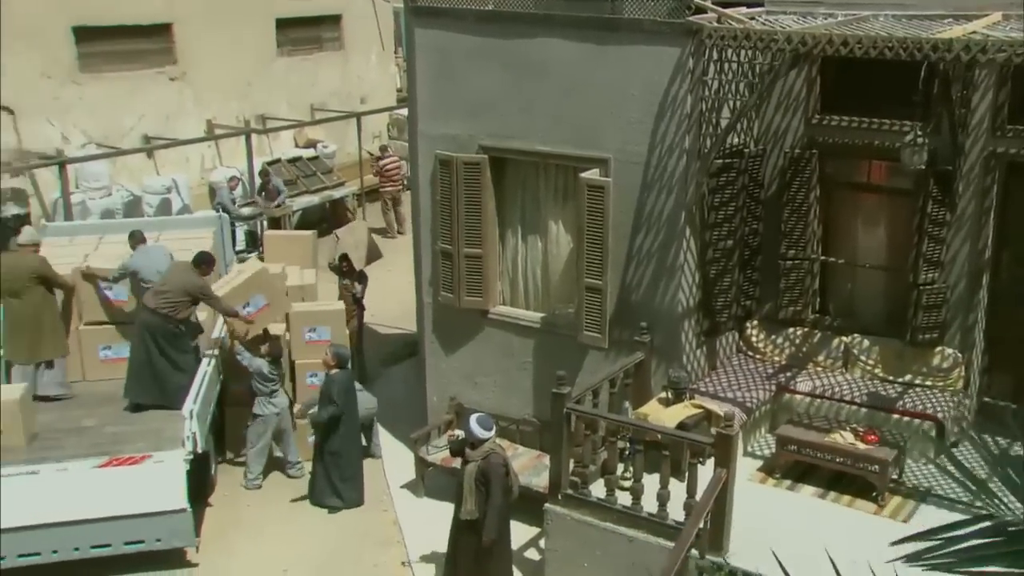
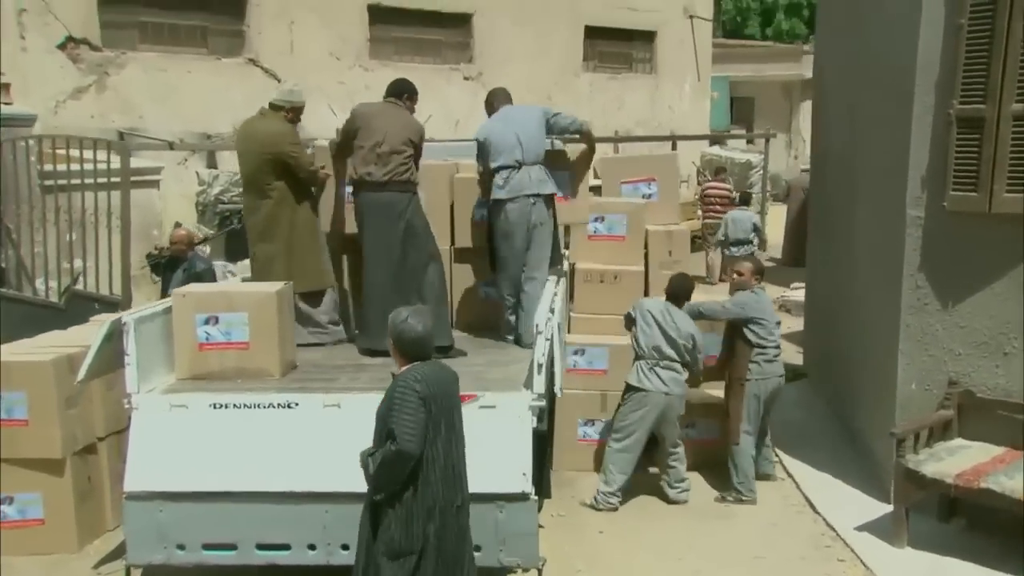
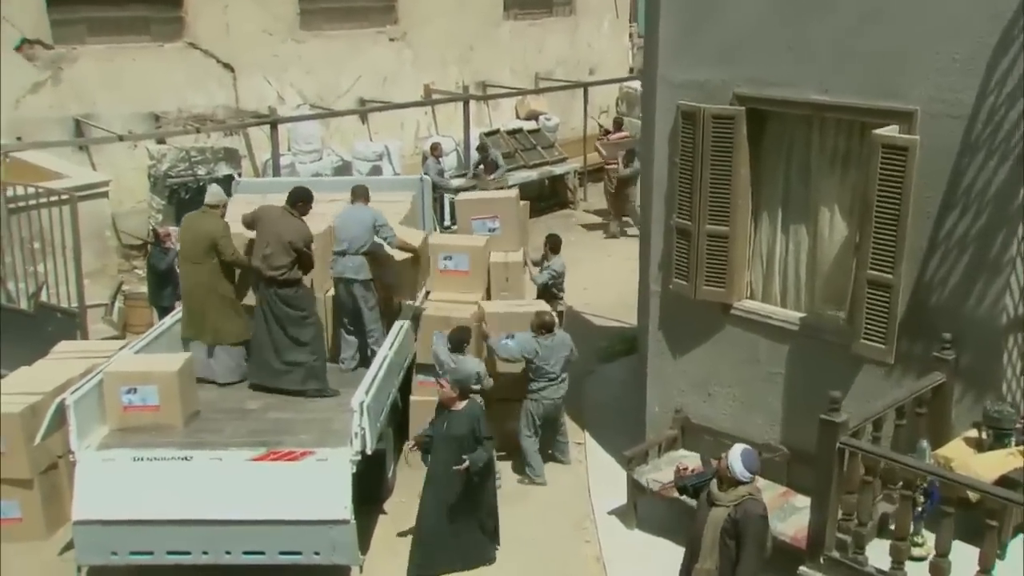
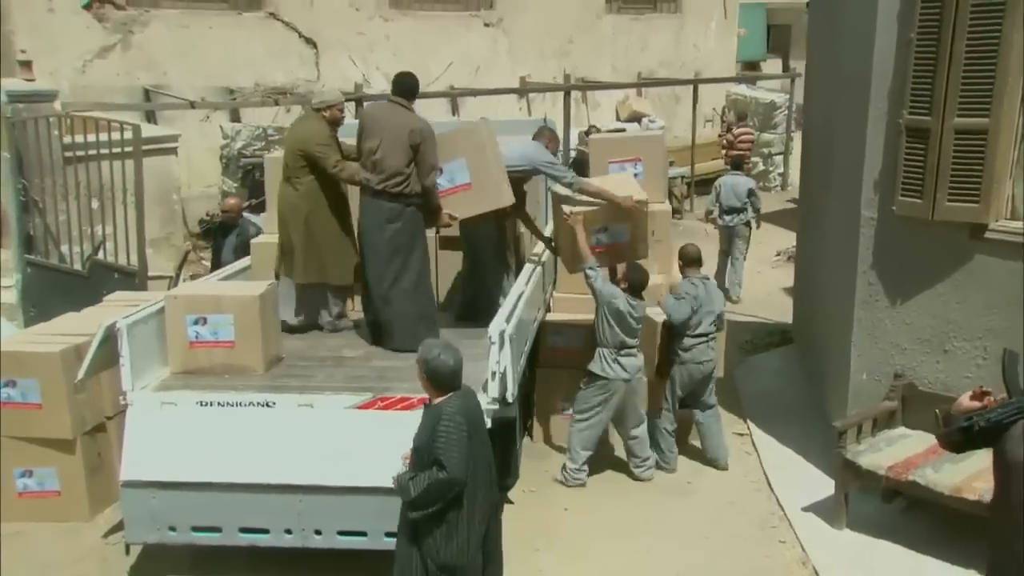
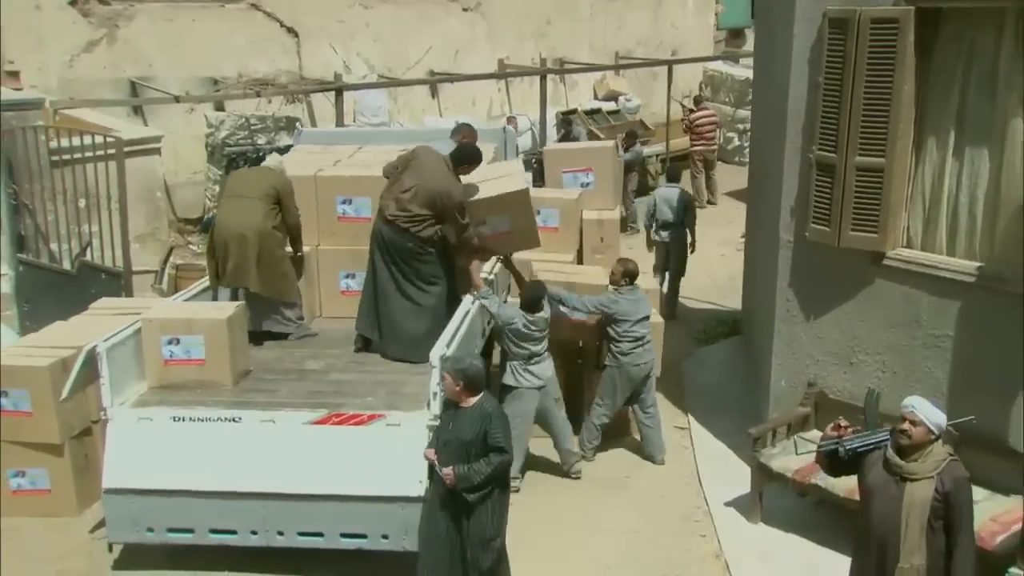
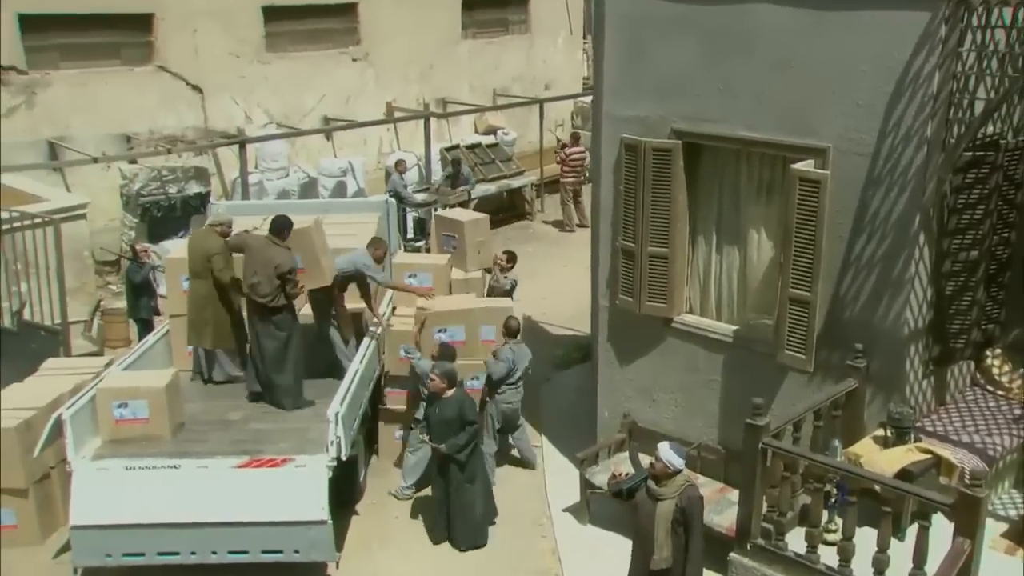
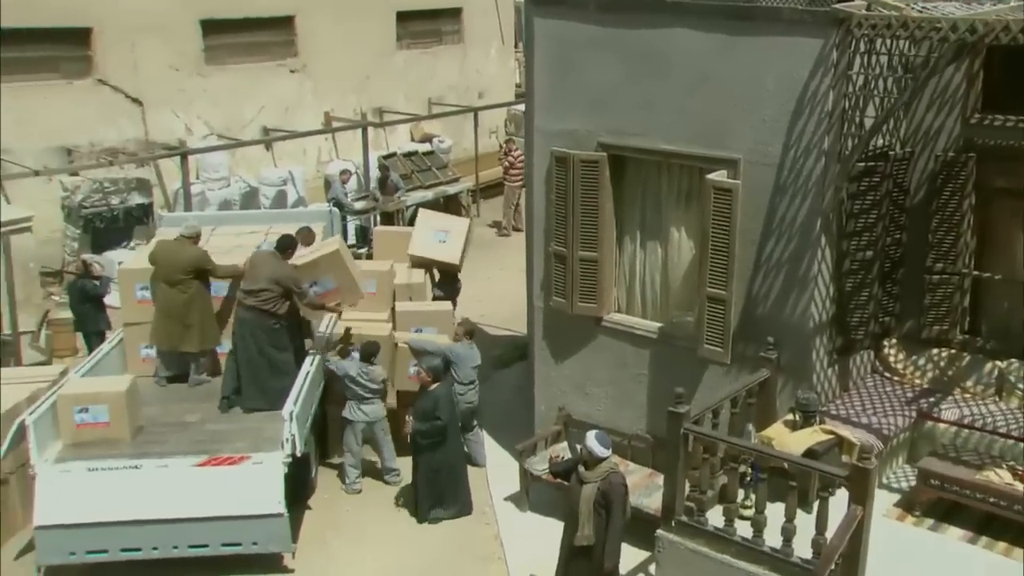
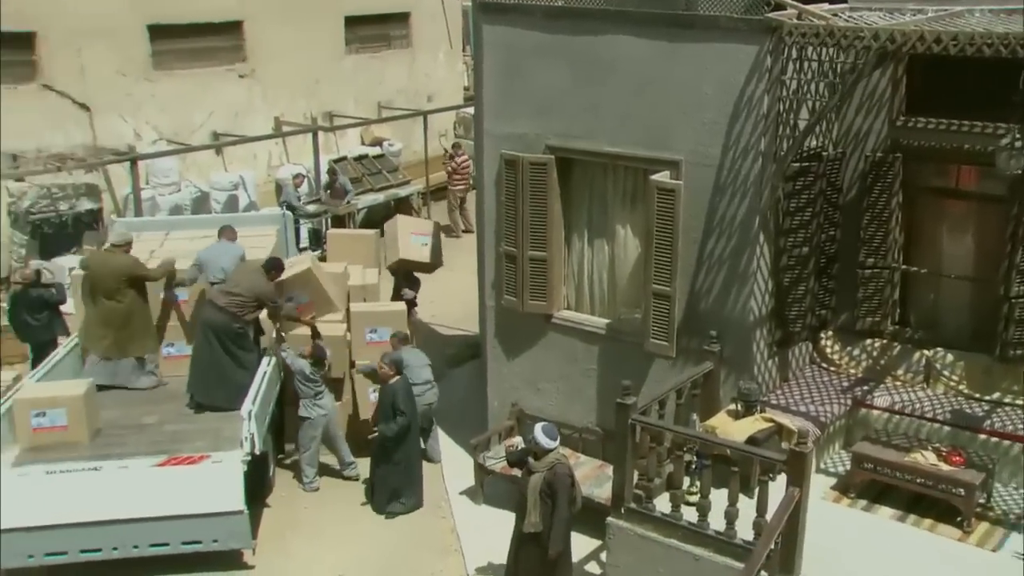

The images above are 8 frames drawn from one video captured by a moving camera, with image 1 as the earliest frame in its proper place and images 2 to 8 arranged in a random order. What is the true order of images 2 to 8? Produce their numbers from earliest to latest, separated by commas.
8, 7, 6, 3, 5, 4, 2
